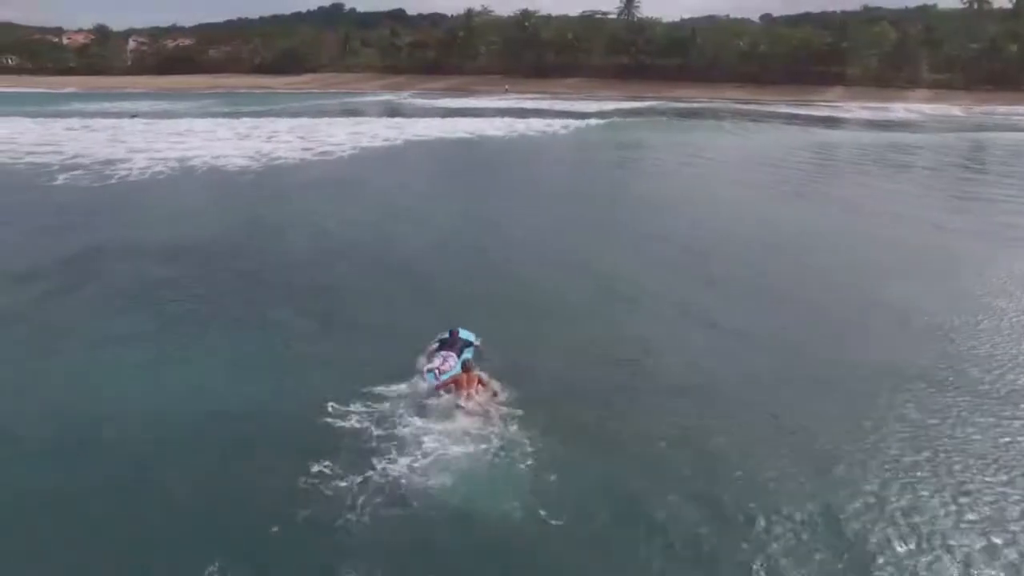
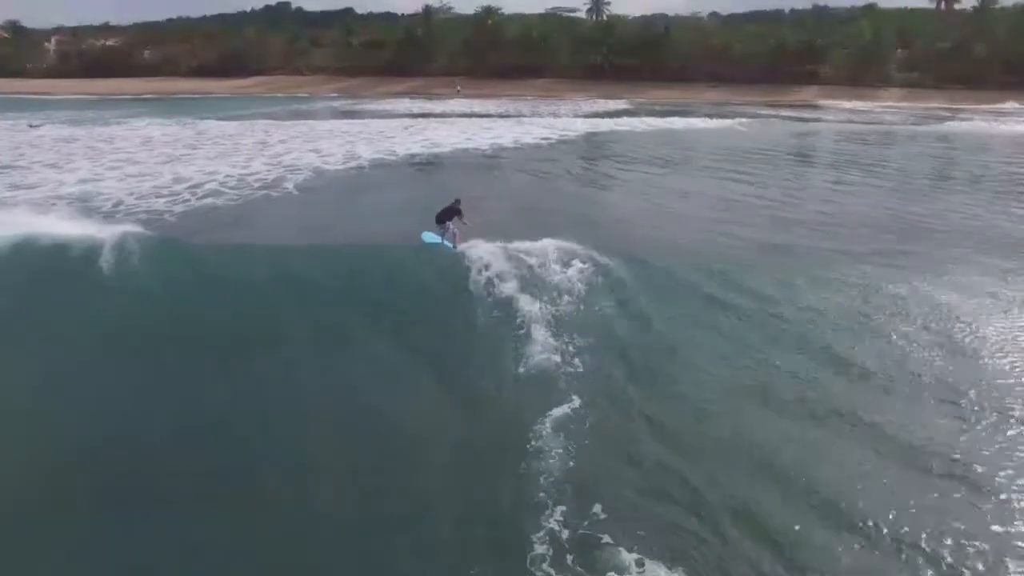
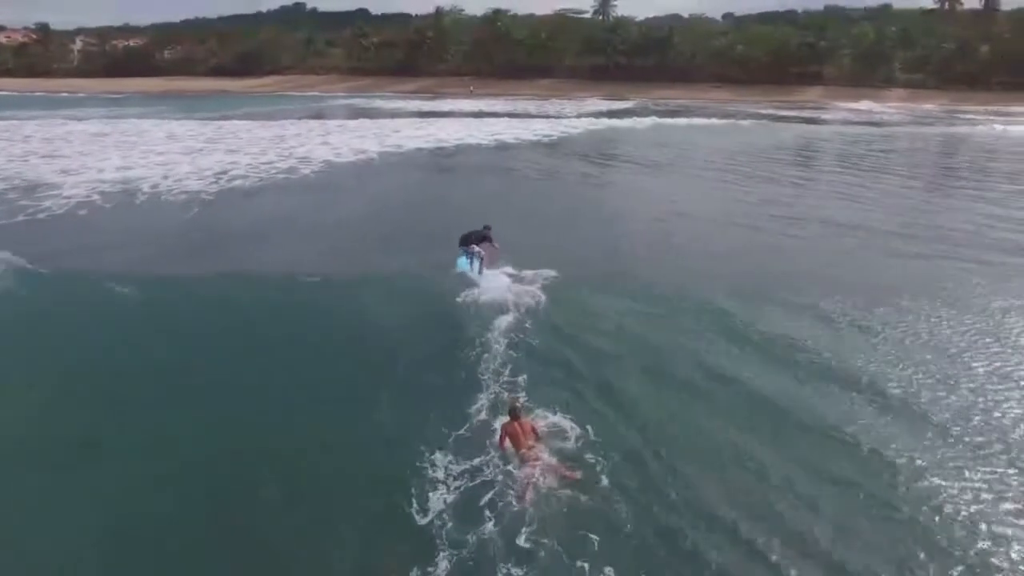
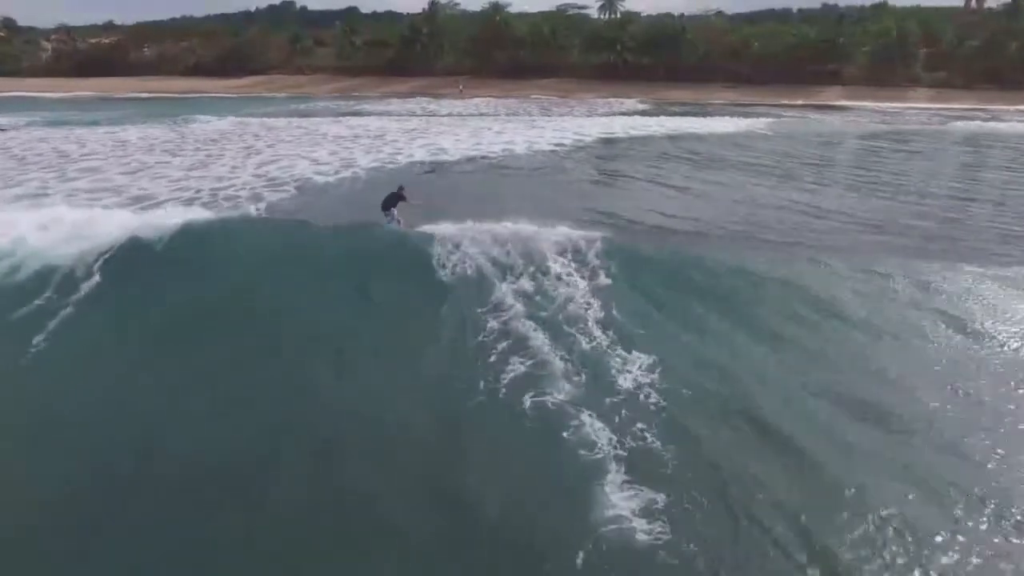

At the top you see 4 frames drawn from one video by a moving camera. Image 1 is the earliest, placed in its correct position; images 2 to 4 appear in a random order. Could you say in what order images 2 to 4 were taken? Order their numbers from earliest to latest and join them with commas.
3, 2, 4
